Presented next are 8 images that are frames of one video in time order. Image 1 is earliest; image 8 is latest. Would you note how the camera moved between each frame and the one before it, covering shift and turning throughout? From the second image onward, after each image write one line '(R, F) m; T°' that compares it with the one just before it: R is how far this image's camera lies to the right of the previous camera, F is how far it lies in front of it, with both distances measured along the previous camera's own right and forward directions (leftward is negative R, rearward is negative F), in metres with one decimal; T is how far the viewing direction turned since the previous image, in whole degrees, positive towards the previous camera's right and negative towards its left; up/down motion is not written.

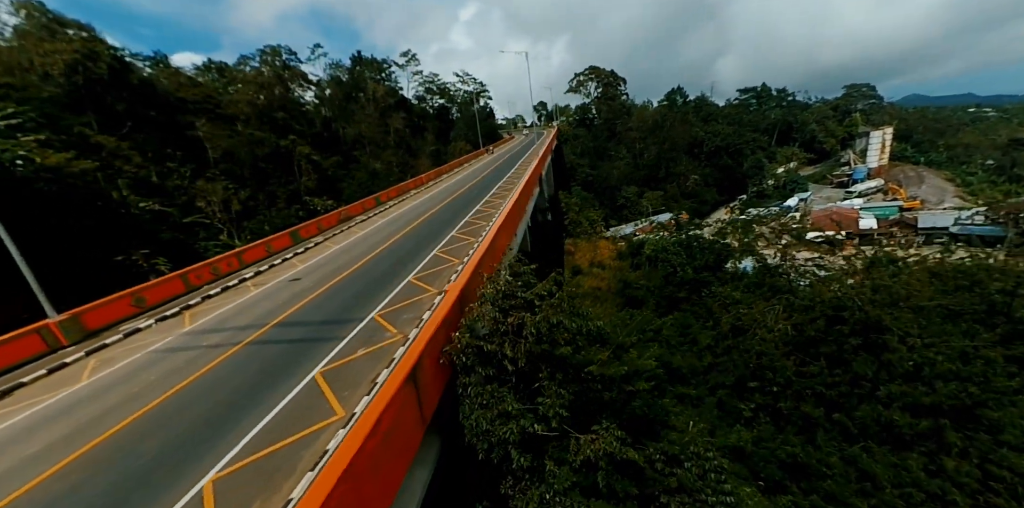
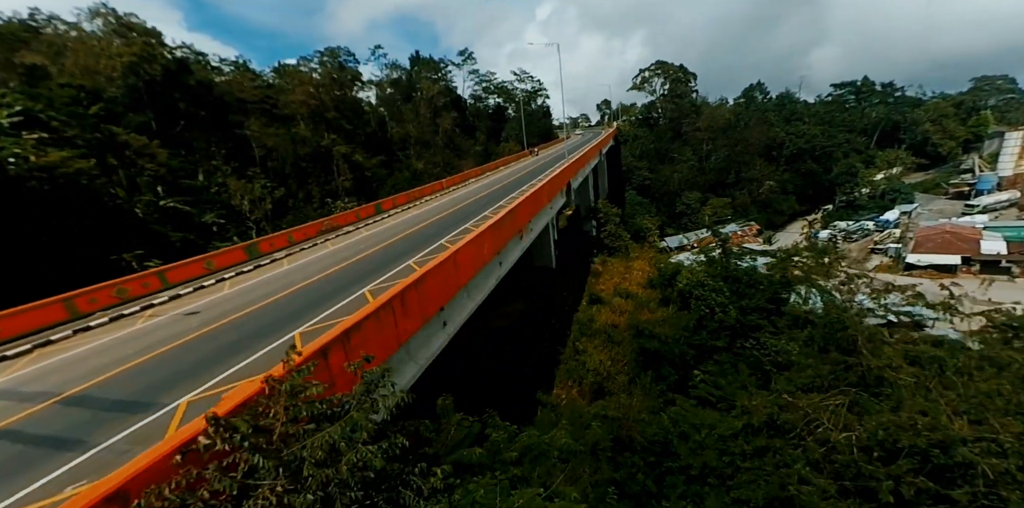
(+2.1, +2.6) m; -8°
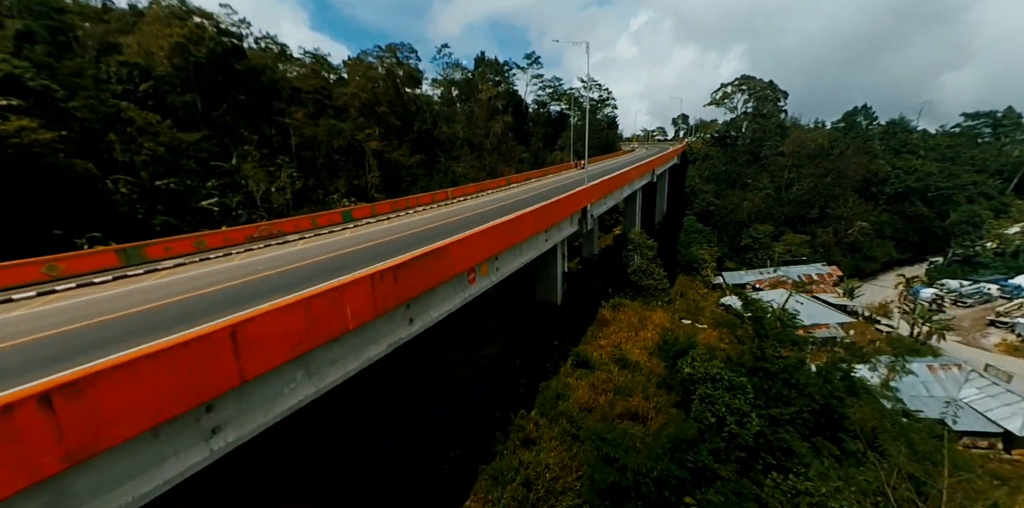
(+2.7, +3.4) m; -8°
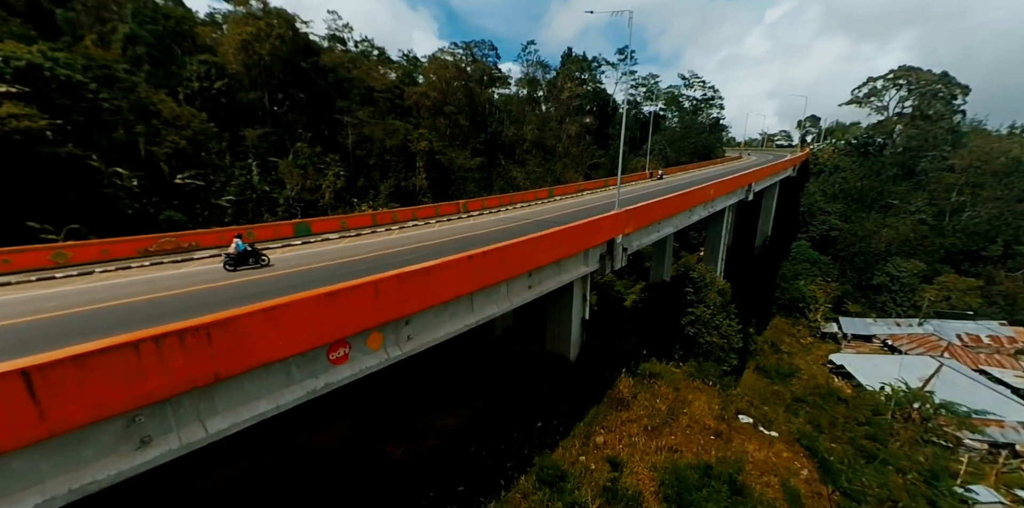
(+3.0, +4.3) m; -13°
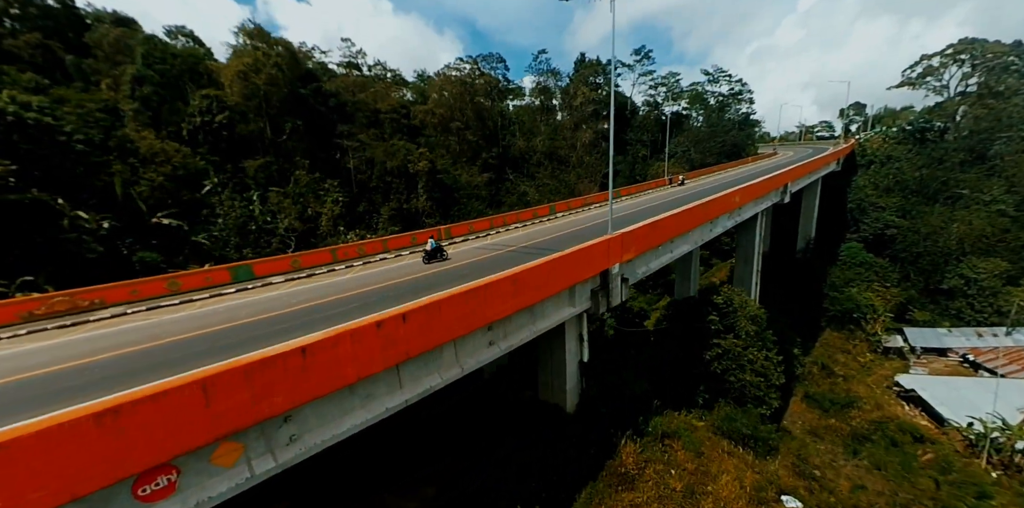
(+1.6, +2.3) m; -5°
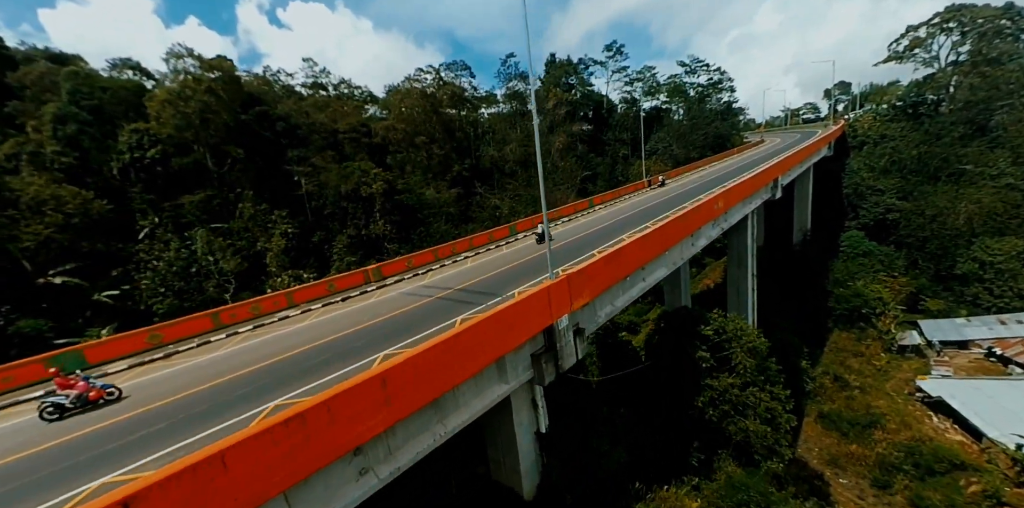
(+1.8, +2.7) m; 0°
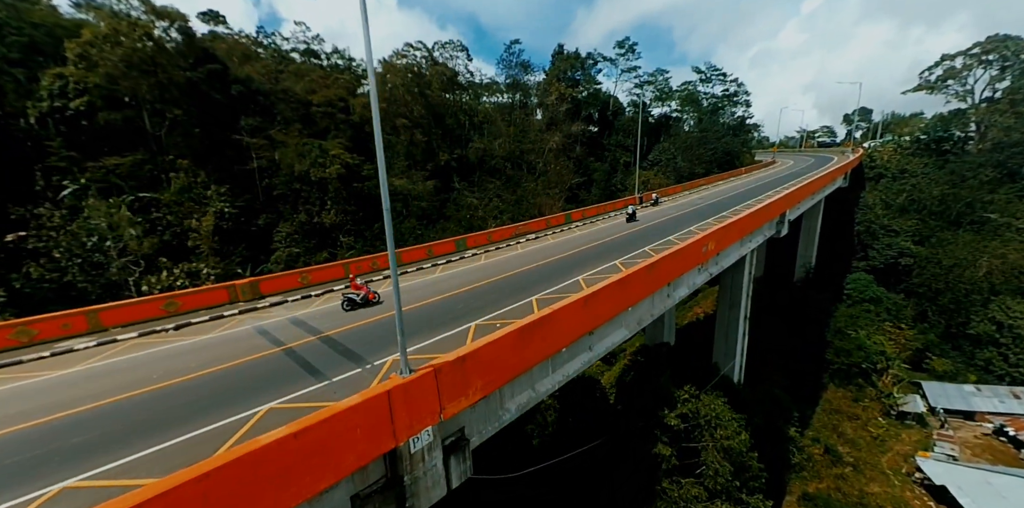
(+1.9, +3.2) m; 0°
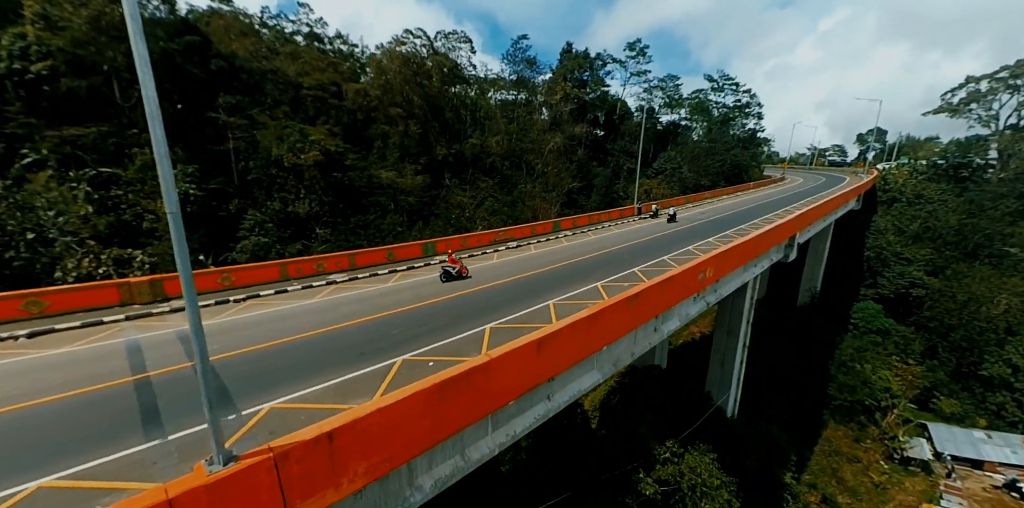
(+0.9, +1.7) m; 0°
